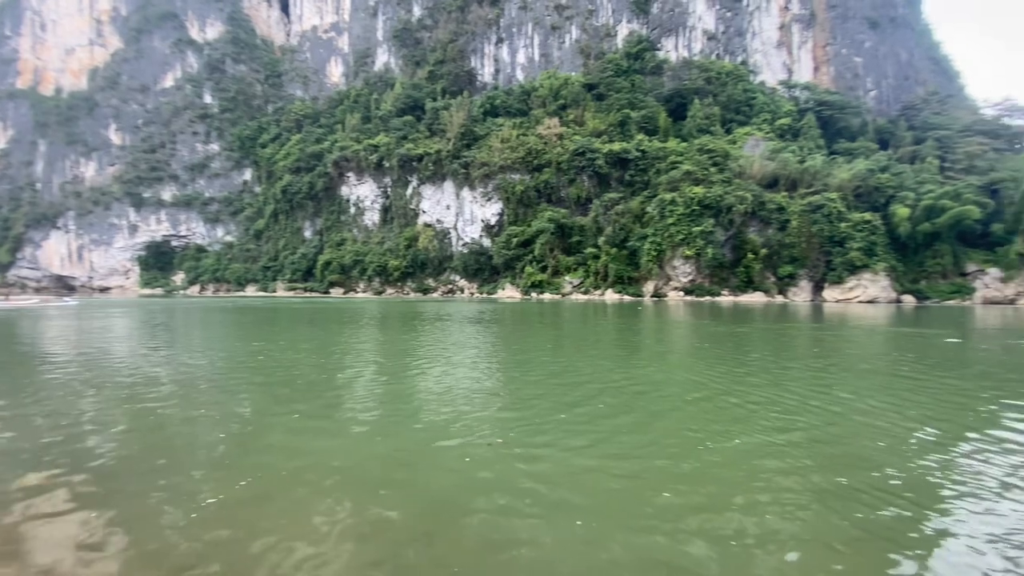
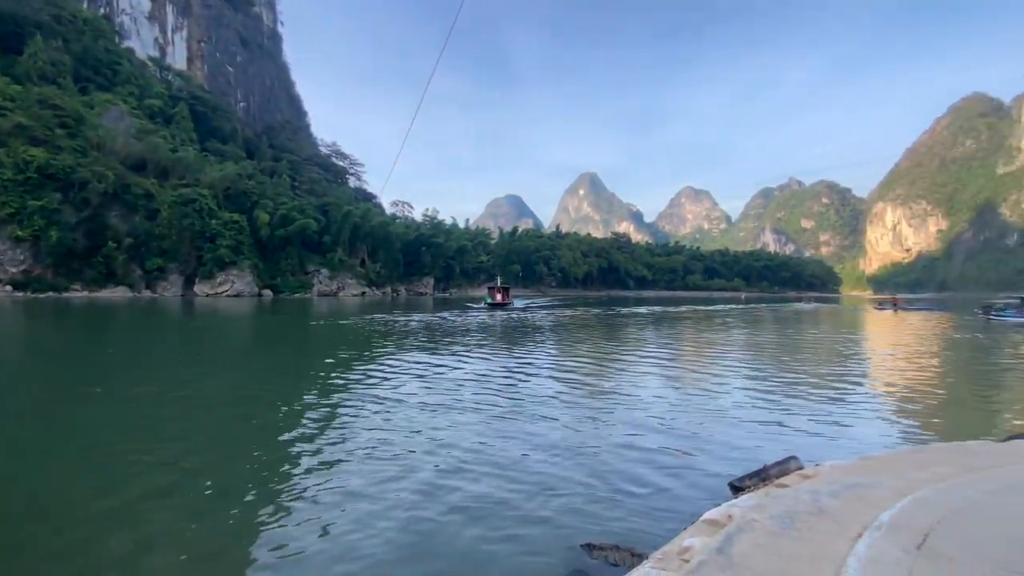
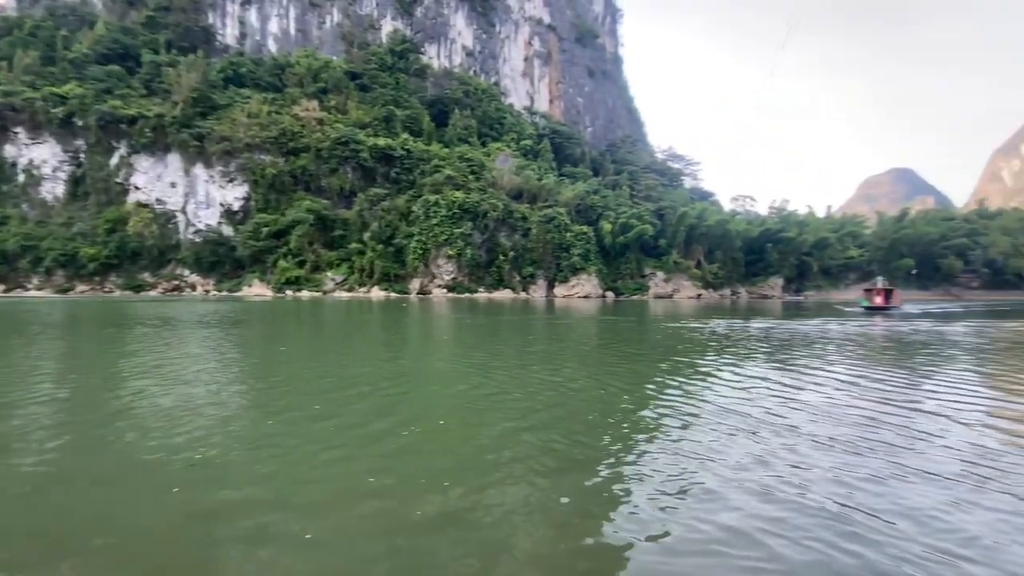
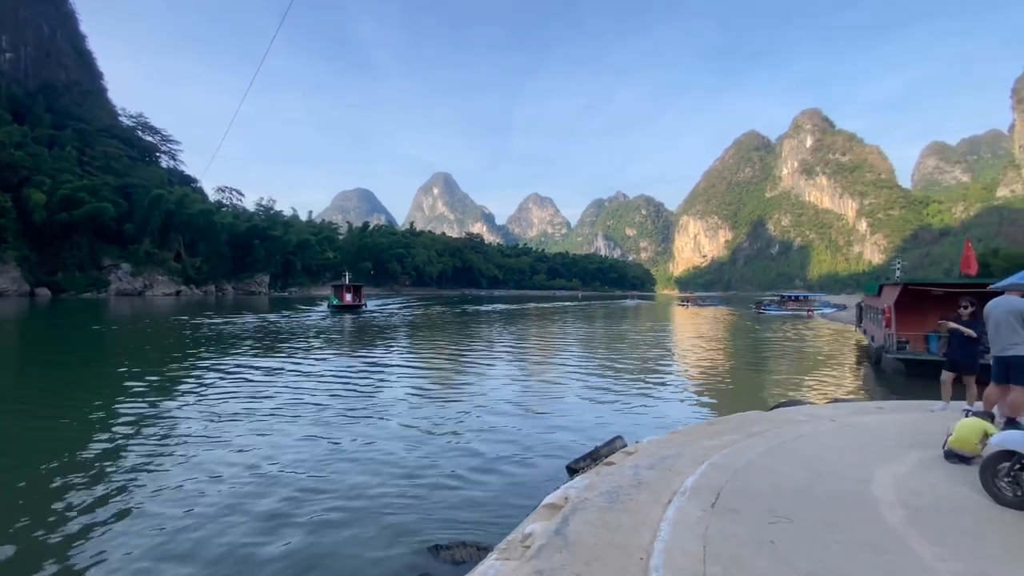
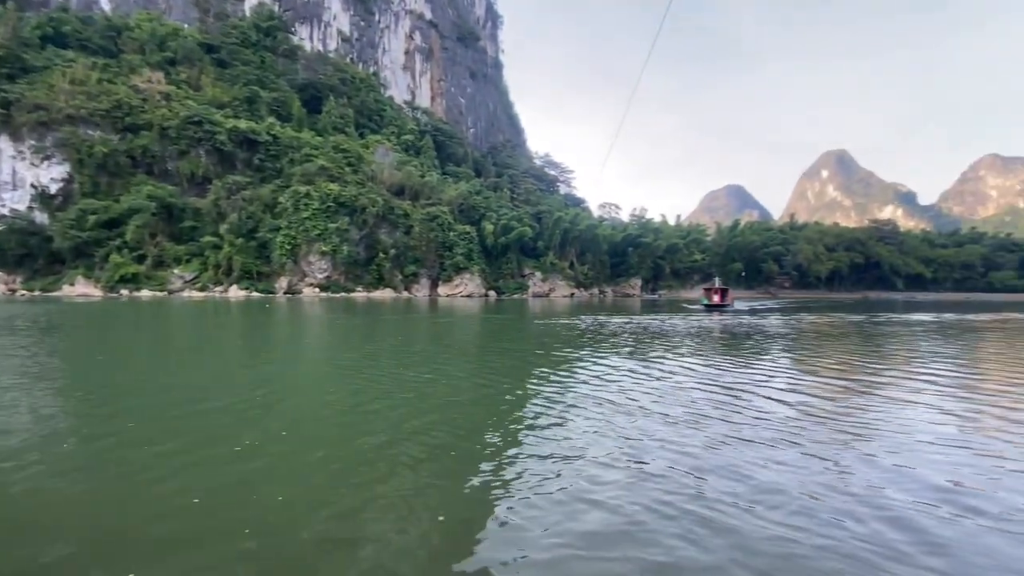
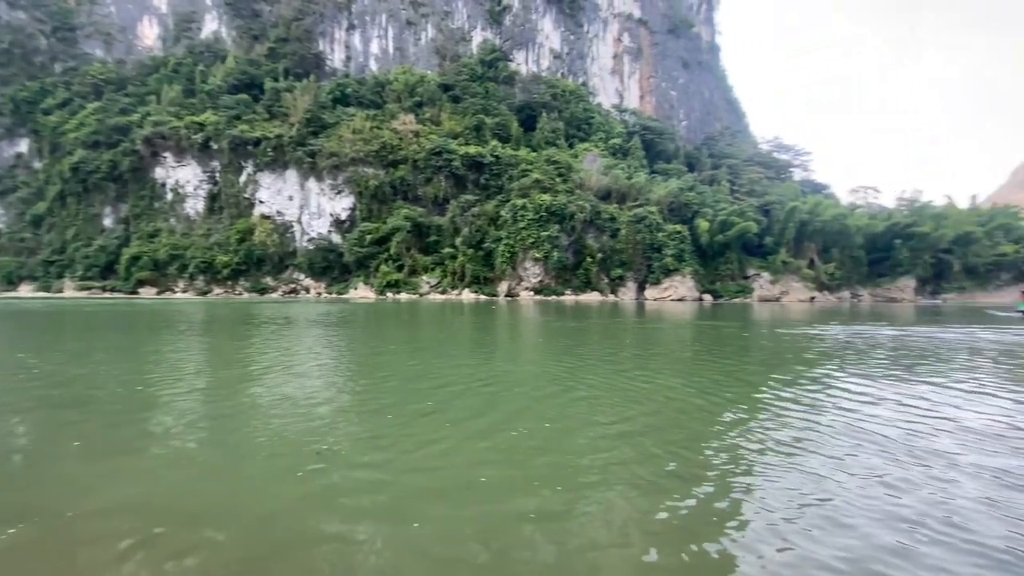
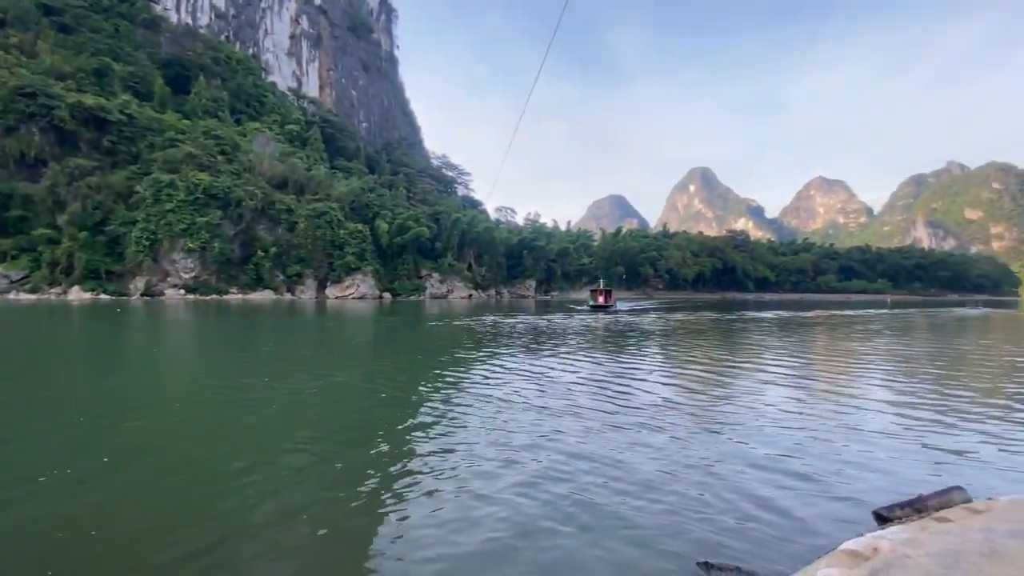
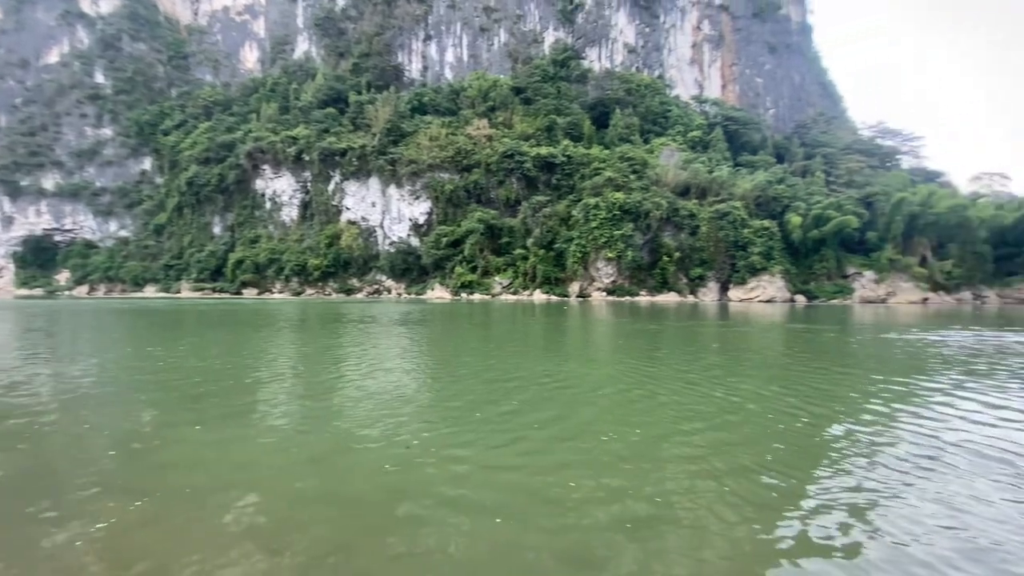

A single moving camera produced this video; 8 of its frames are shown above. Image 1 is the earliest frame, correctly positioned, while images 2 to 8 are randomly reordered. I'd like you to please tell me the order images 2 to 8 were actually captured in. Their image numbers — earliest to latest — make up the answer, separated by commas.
8, 6, 3, 5, 7, 2, 4
